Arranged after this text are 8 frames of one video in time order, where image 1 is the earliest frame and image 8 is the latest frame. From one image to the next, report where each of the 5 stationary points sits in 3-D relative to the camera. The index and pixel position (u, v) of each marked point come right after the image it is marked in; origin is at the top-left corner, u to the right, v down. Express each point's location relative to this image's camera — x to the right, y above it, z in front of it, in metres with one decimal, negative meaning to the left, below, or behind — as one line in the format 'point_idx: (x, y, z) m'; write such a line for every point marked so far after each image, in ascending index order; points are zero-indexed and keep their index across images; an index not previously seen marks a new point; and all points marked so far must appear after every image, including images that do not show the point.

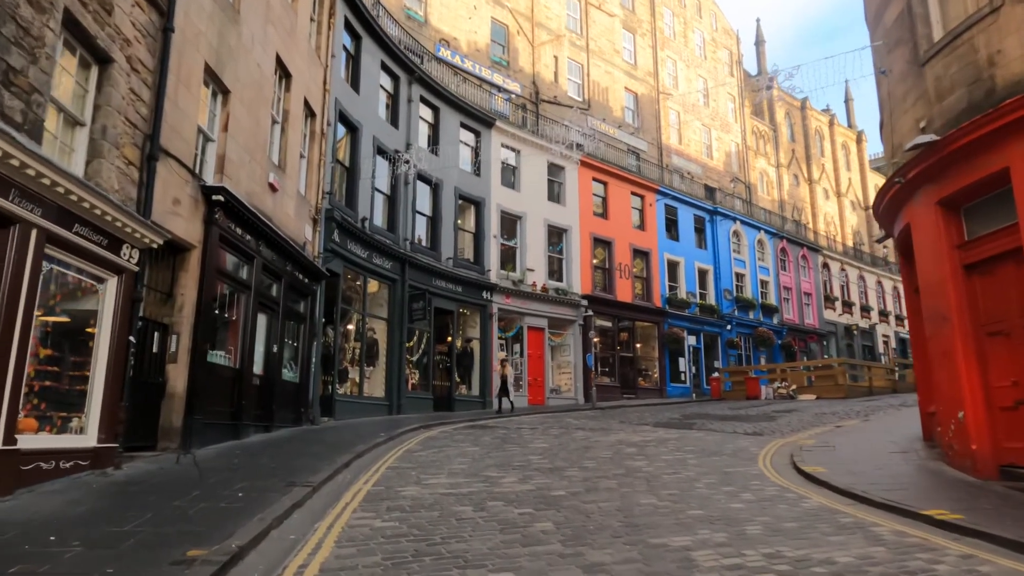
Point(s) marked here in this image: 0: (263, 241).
0: (-4.6, +0.9, +12.1) m
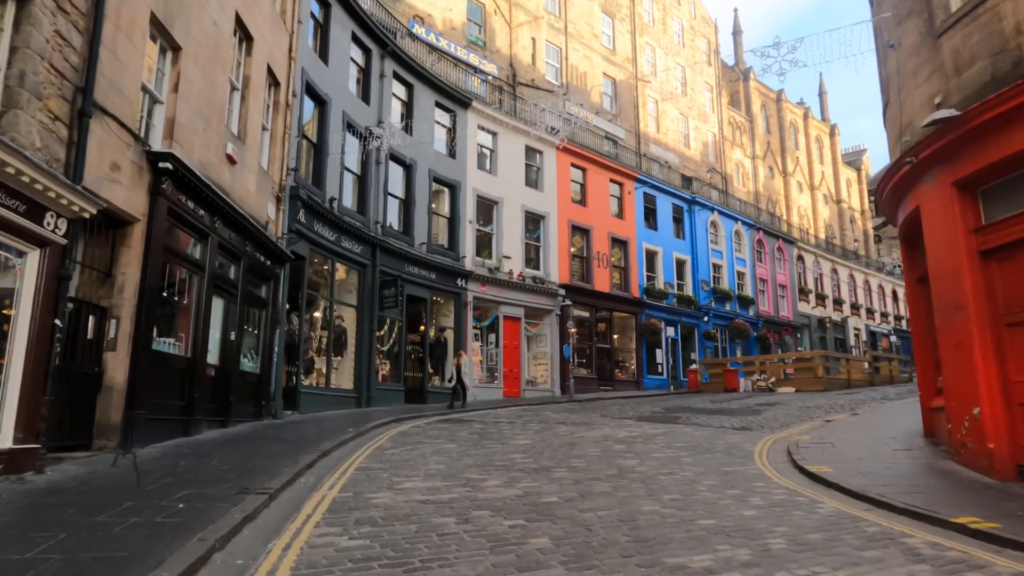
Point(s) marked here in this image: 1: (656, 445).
0: (-4.9, +1.2, +11.0) m
1: (+2.5, -2.7, +11.4) m
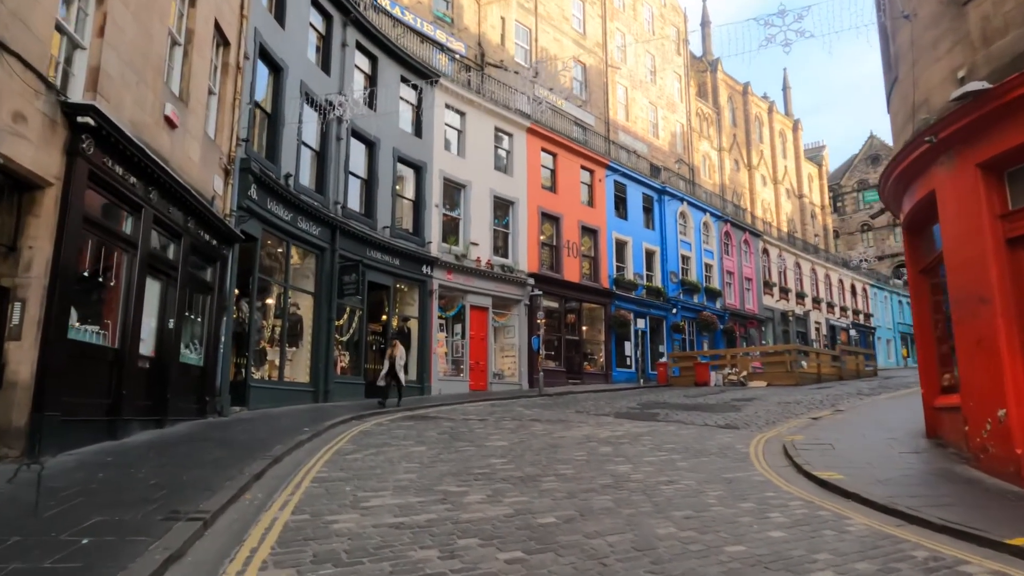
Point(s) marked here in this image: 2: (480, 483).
0: (-5.2, +1.5, +9.6) m
1: (+2.1, -2.5, +10.5) m
2: (-0.3, -2.1, +7.3) m
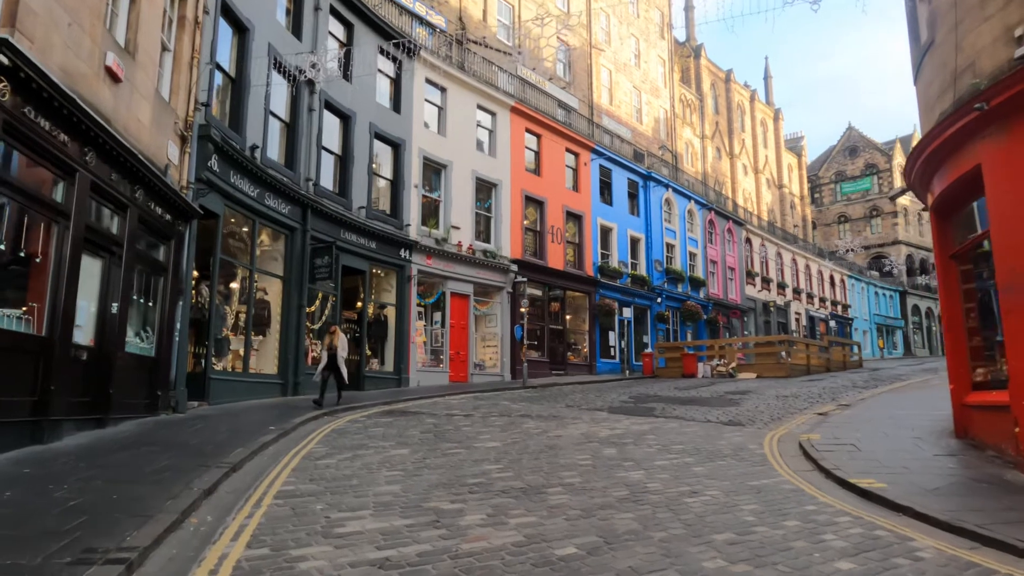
0: (-5.2, +1.7, +8.2) m
1: (+2.0, -2.3, +9.5) m
2: (-0.3, -1.9, +6.2) m
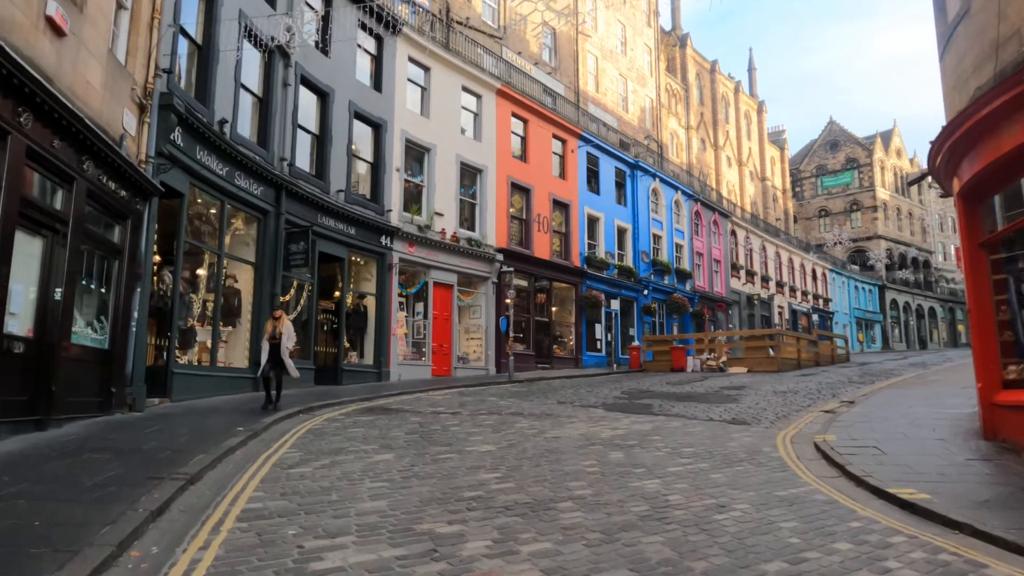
0: (-5.2, +1.9, +7.1) m
1: (+1.9, -2.1, +8.7) m
2: (-0.3, -1.8, +5.3) m
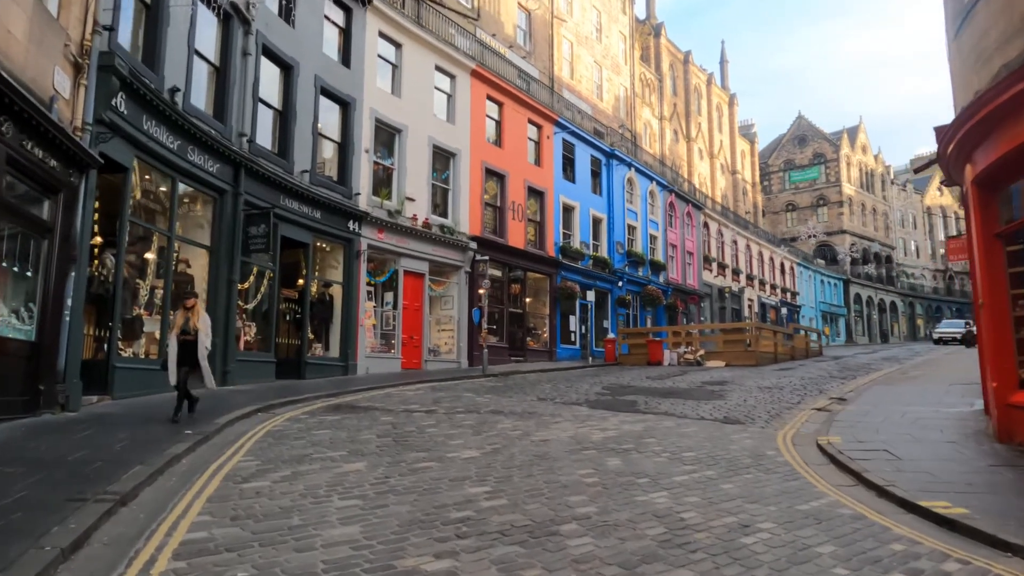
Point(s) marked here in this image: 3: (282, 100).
0: (-5.2, +2.1, +6.0) m
1: (+1.7, -2.0, +7.9) m
2: (-0.3, -1.7, +4.4) m
3: (-5.5, +4.5, +15.7) m
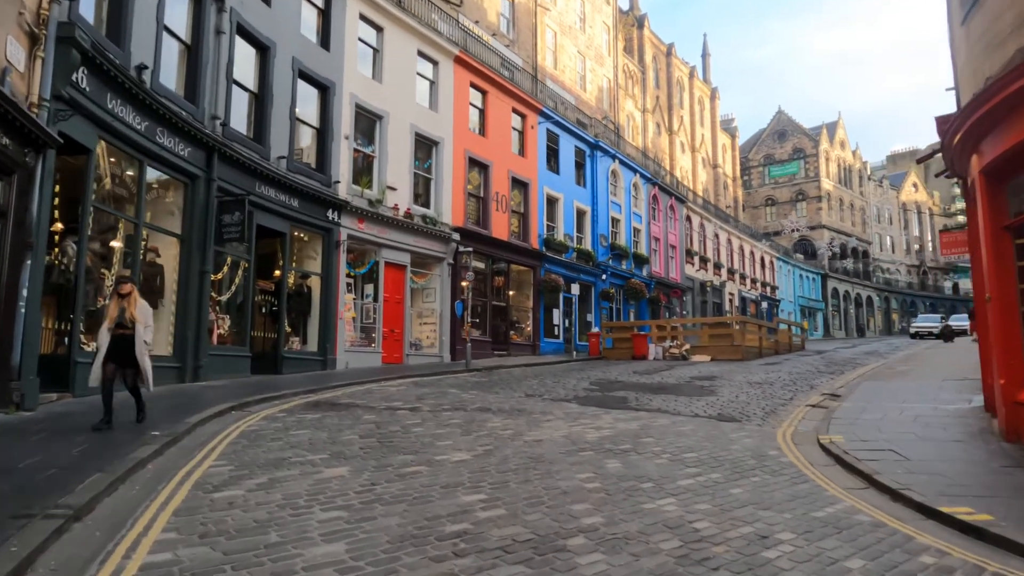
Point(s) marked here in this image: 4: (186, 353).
0: (-5.2, +2.2, +5.3) m
1: (+1.6, -1.9, +7.5) m
2: (-0.3, -1.7, +4.0) m
3: (-5.8, +4.7, +15.0) m
4: (-6.1, -1.2, +12.4) m
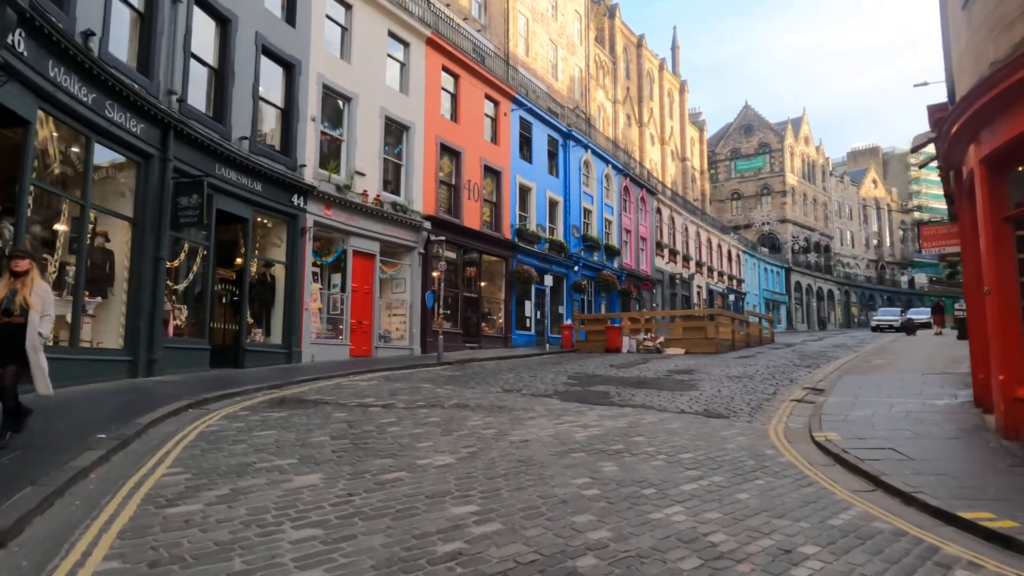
0: (-5.2, +2.3, +4.4) m
1: (+1.5, -1.8, +7.1) m
2: (-0.2, -1.6, +3.4) m
3: (-6.2, +4.9, +14.0) m
4: (-6.5, -1.0, +11.5) m
